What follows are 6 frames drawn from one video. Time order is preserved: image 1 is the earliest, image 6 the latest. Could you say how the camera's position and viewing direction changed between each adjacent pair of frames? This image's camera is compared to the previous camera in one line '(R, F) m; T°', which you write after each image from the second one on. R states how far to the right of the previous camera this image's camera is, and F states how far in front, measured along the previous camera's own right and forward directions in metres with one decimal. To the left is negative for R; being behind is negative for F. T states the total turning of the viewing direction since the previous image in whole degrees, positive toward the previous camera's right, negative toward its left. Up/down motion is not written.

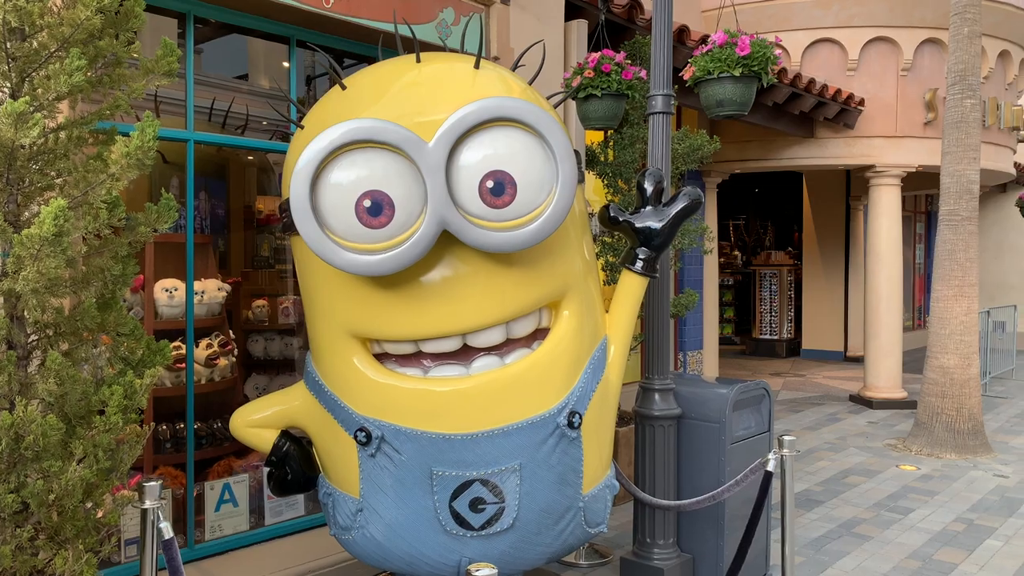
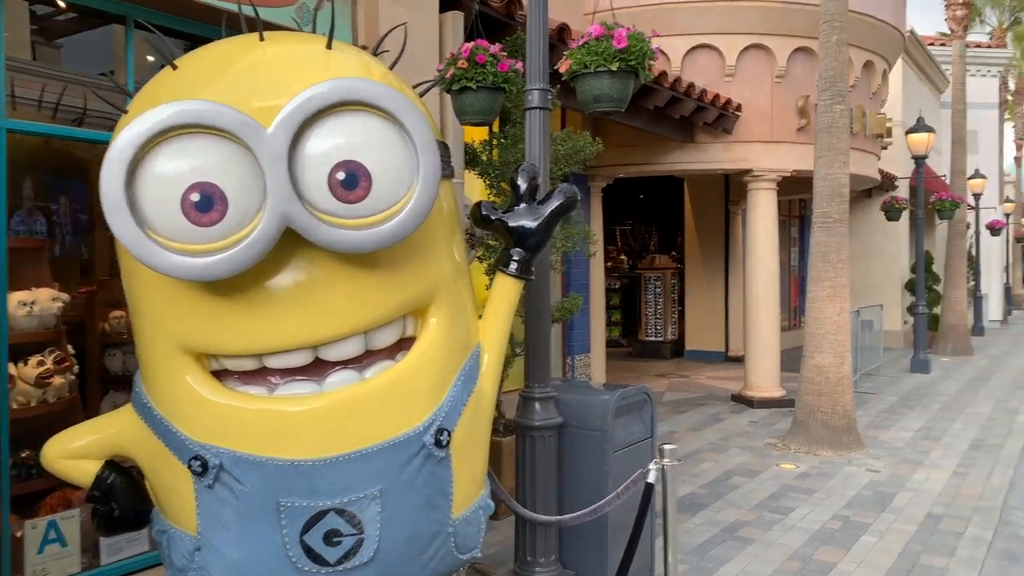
(+0.1, +0.3) m; +8°
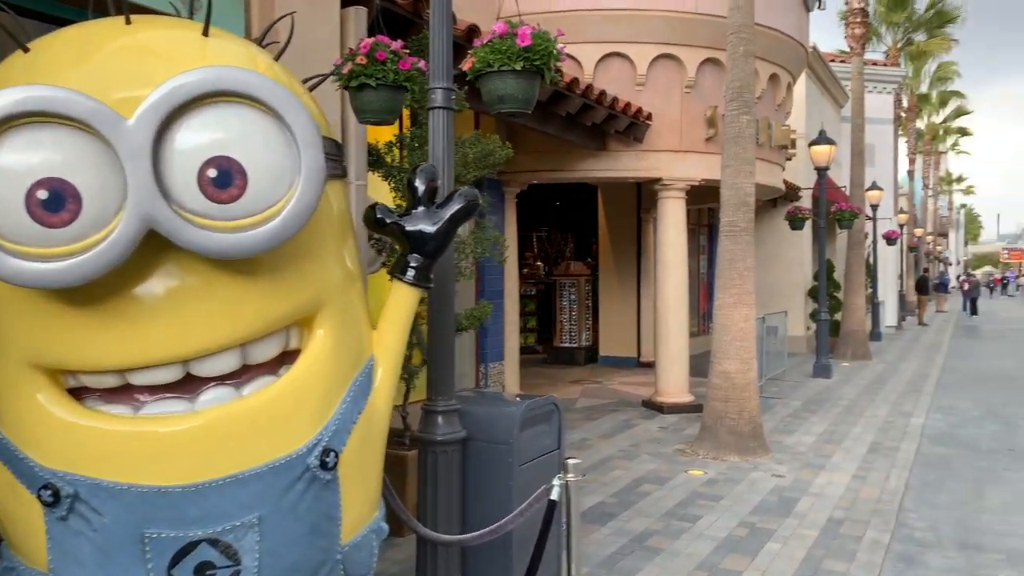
(+0.1, +0.2) m; +6°
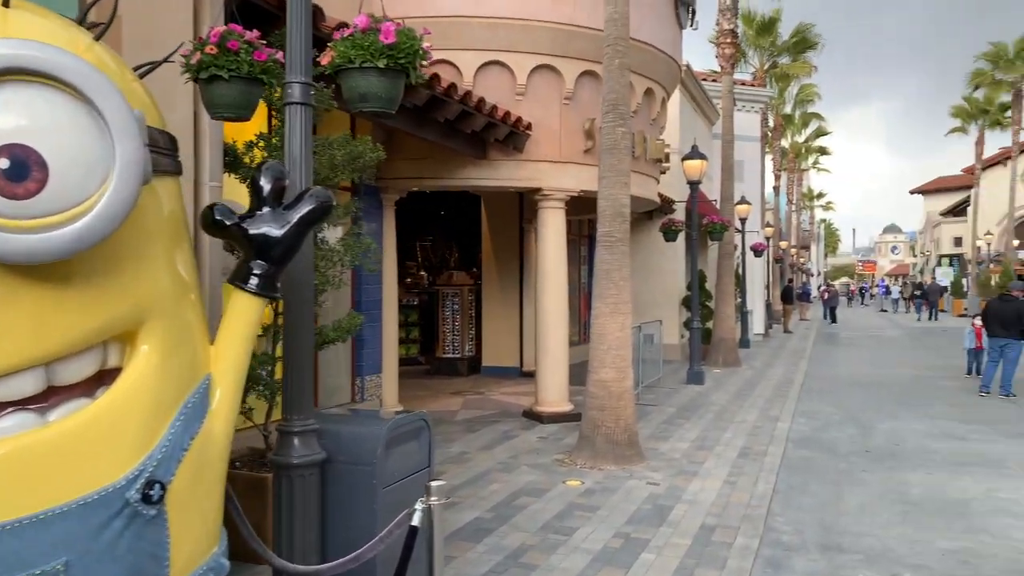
(+0.1, +0.2) m; +8°
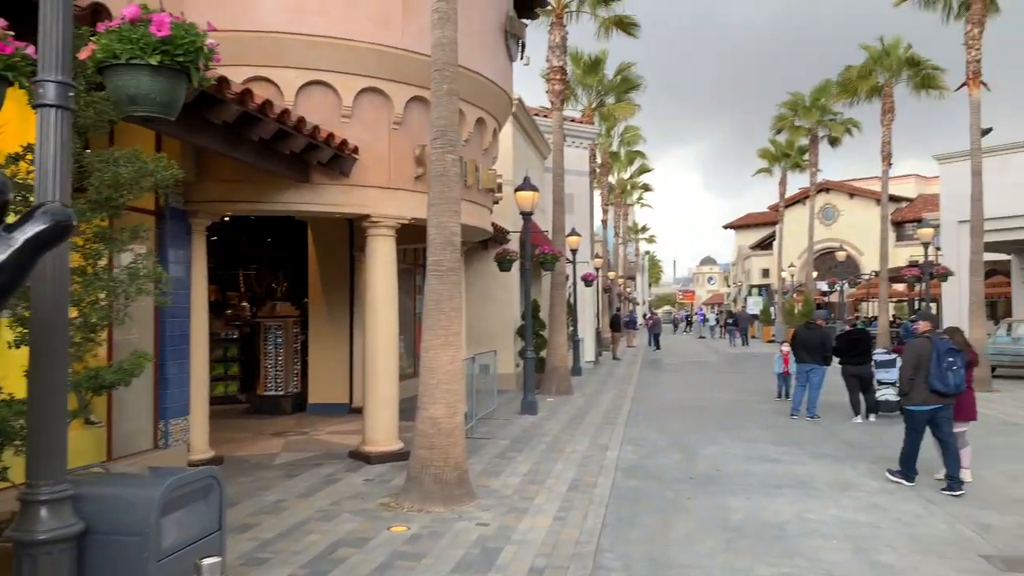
(+0.1, +0.3) m; +12°
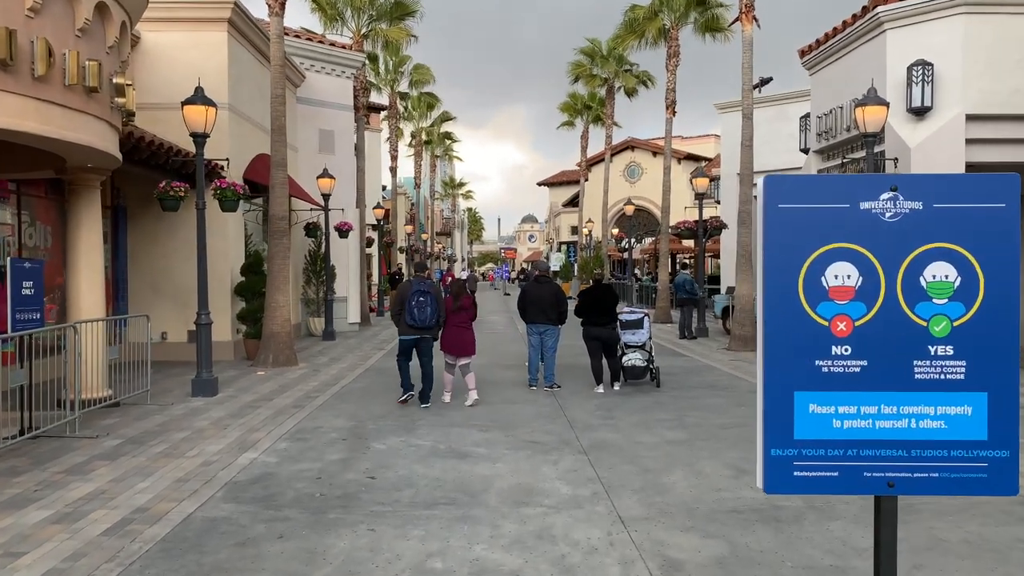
(+2.1, +2.4) m; +12°
